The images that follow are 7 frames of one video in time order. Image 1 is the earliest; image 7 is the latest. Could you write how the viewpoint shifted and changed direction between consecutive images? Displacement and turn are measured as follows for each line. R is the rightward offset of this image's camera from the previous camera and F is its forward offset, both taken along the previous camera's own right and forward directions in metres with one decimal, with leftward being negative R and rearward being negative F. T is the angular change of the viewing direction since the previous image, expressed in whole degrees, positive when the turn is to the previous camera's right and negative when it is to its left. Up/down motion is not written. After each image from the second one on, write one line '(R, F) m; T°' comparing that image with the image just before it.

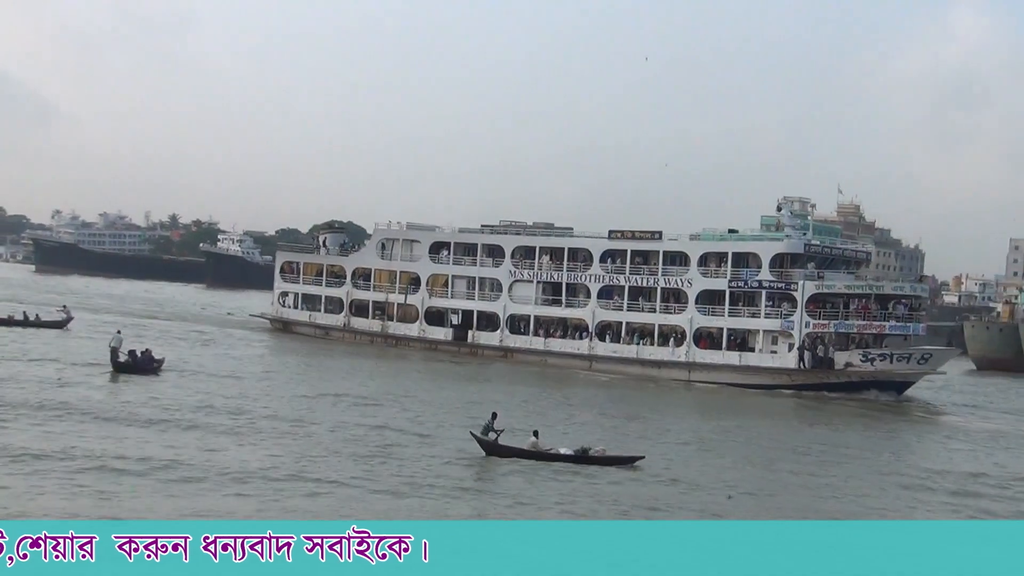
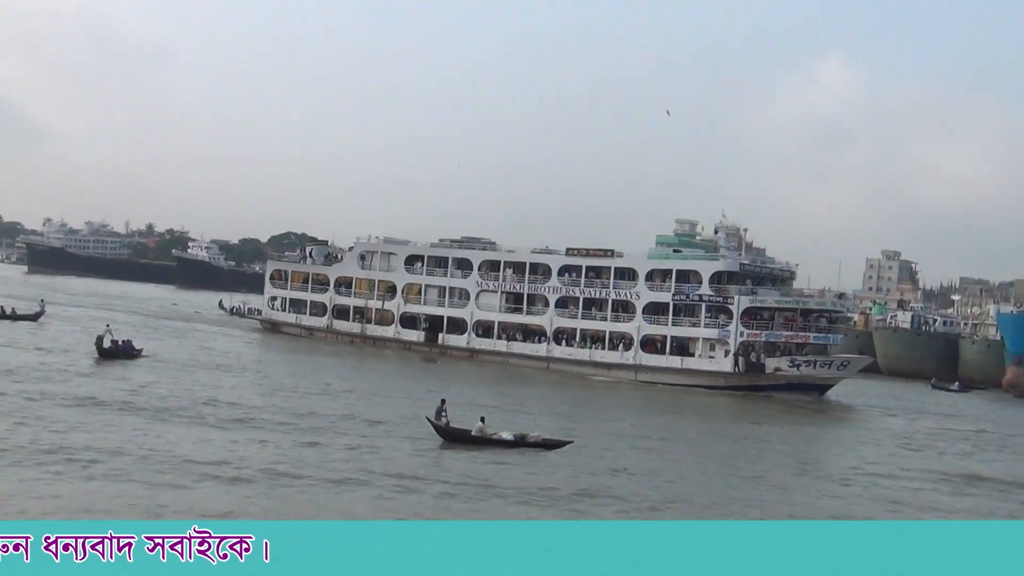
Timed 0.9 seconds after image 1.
(-0.9, -4.1) m; +2°
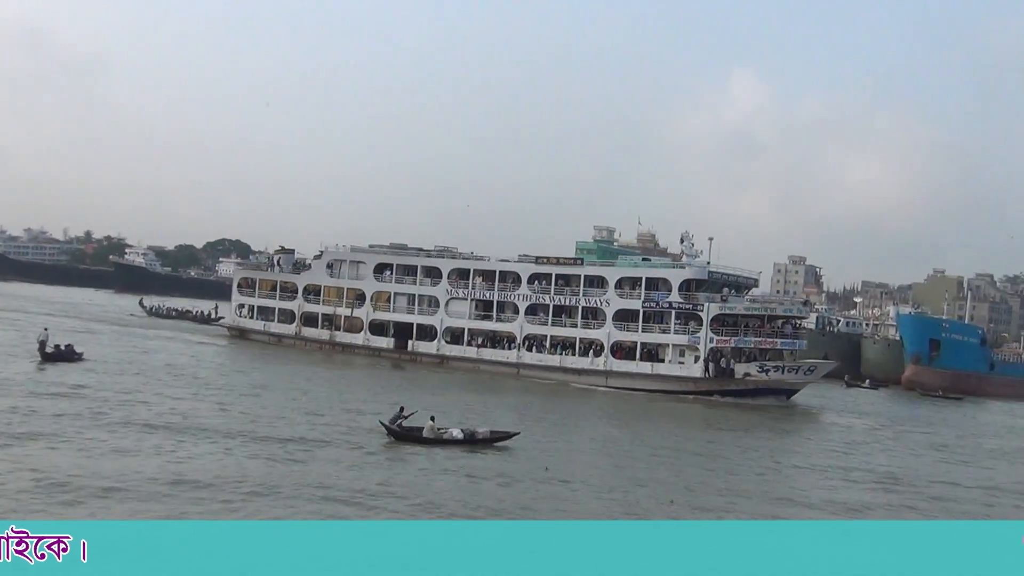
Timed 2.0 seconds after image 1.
(-2.2, -1.1) m; +4°
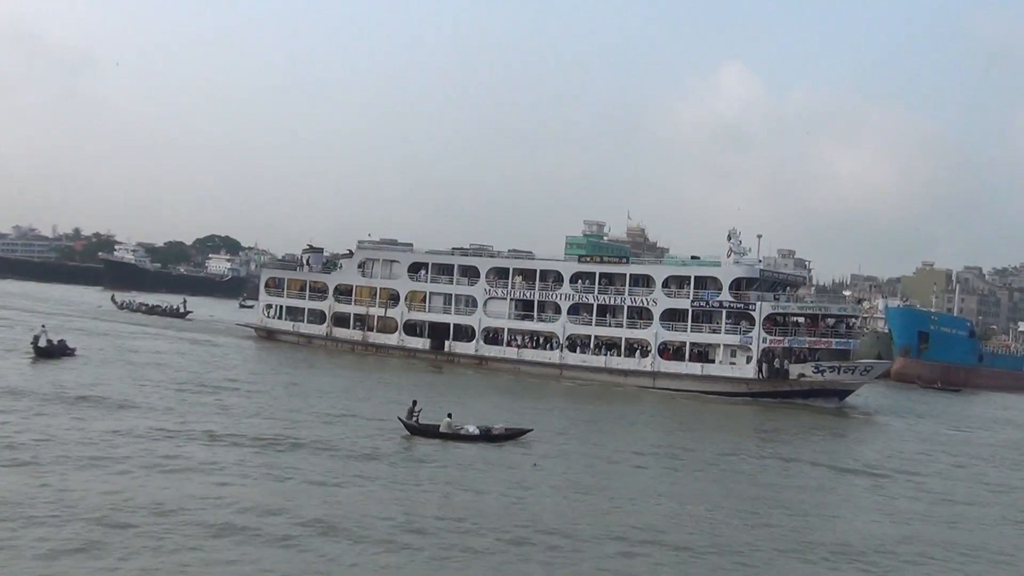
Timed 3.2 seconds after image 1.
(-2.5, +1.0) m; +2°
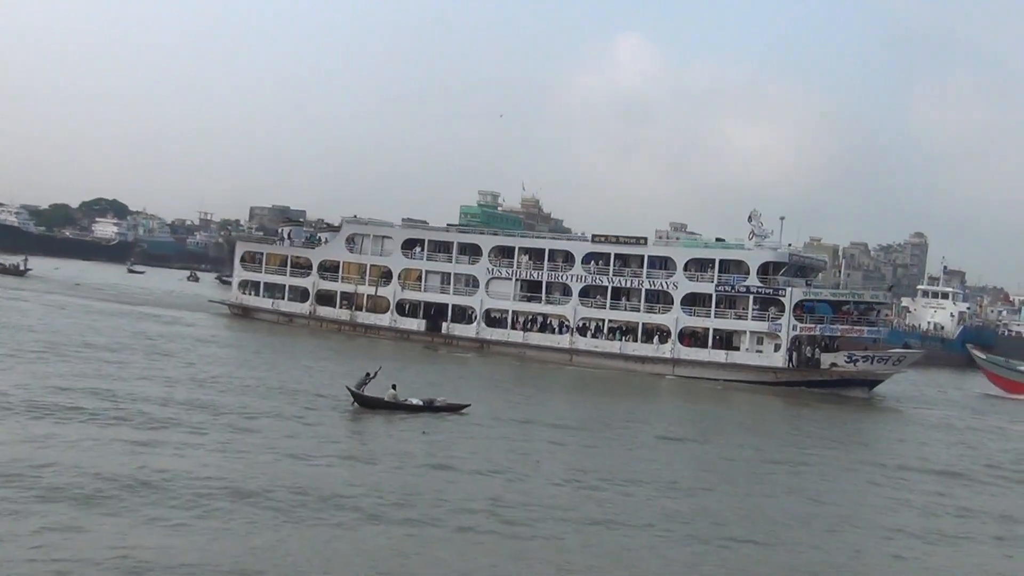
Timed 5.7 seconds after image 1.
(-1.1, +3.0) m; +2°
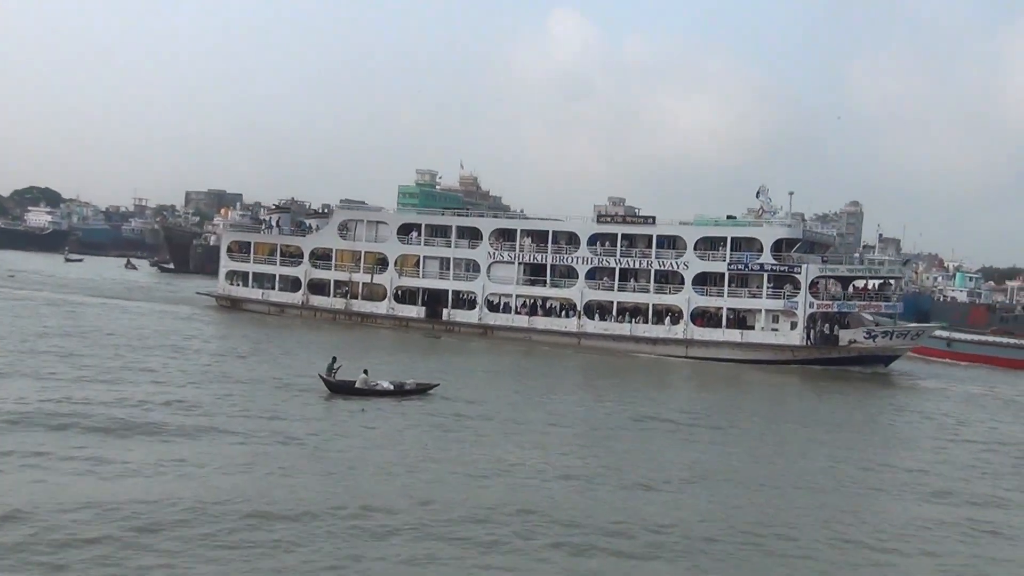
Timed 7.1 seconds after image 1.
(-2.4, +0.9) m; +4°
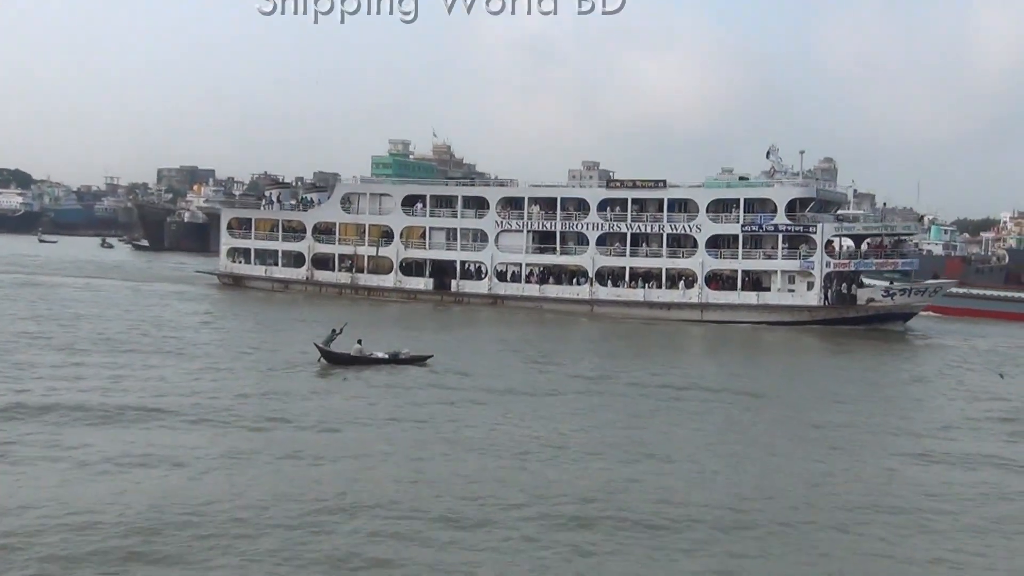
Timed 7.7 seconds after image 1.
(-1.2, +0.5) m; +2°
